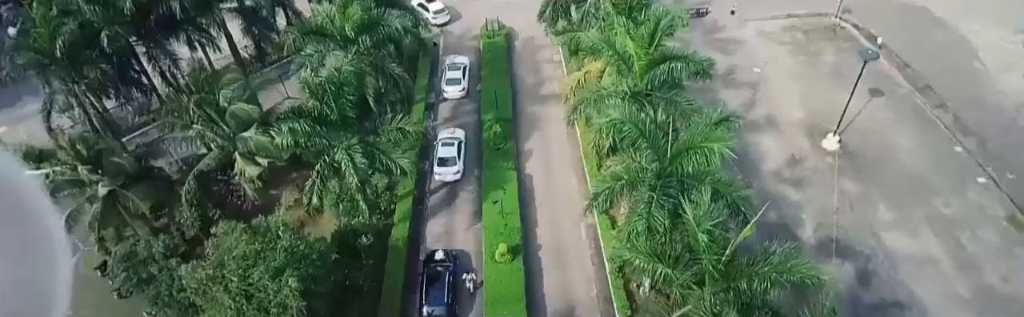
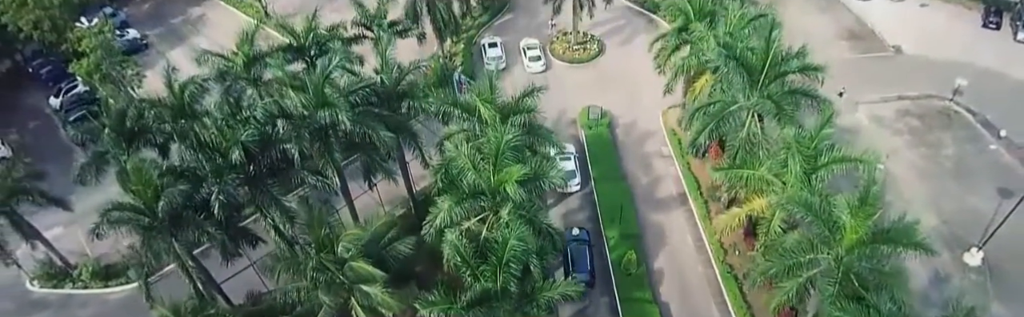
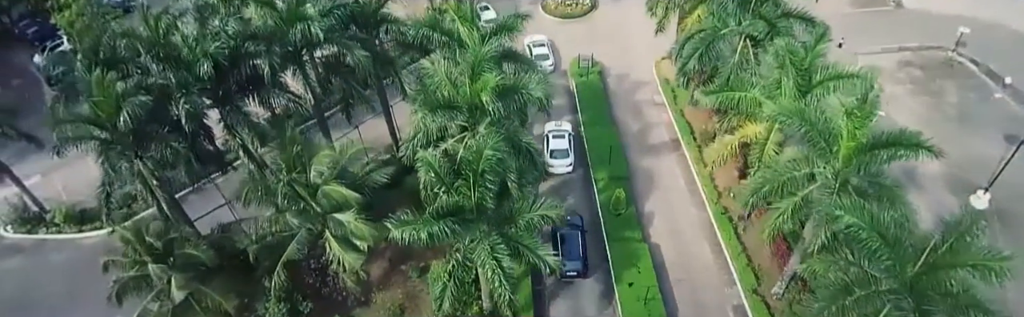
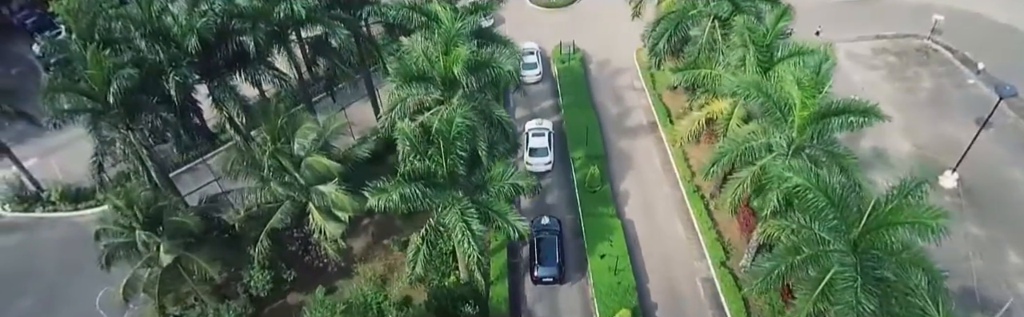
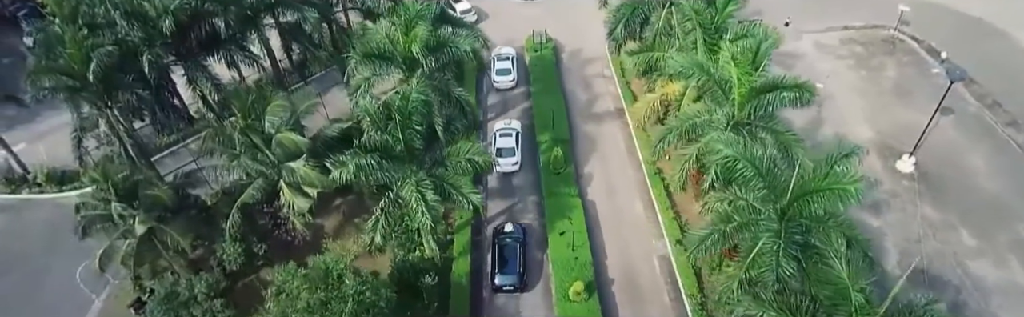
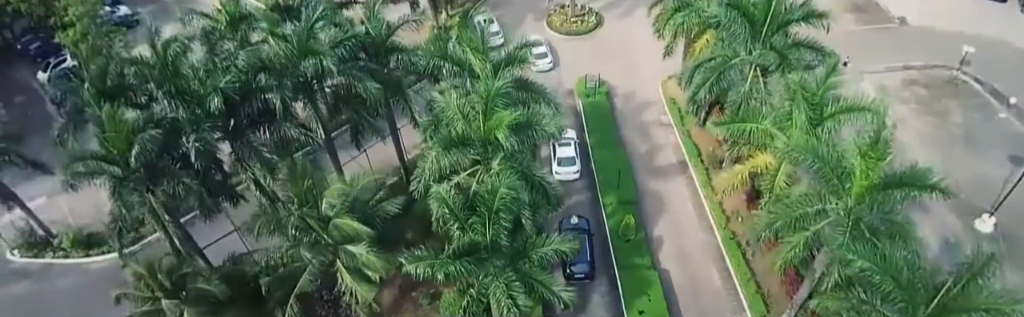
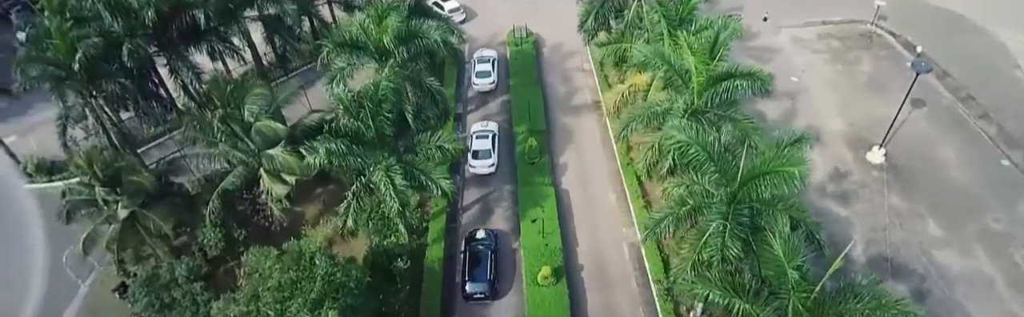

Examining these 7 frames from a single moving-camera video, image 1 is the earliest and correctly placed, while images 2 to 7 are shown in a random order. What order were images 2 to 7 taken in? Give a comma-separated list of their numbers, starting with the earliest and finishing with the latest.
7, 5, 4, 3, 6, 2
